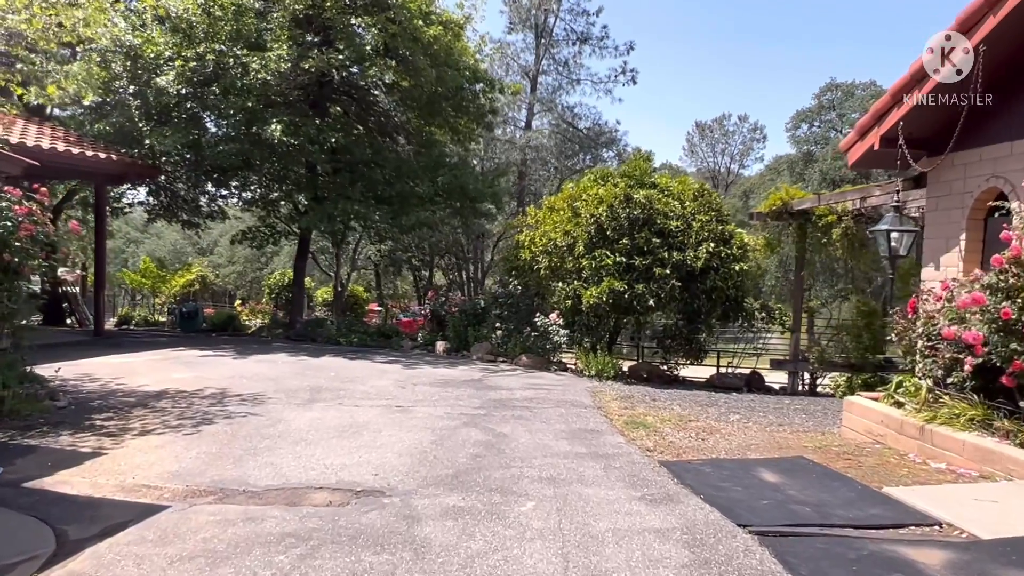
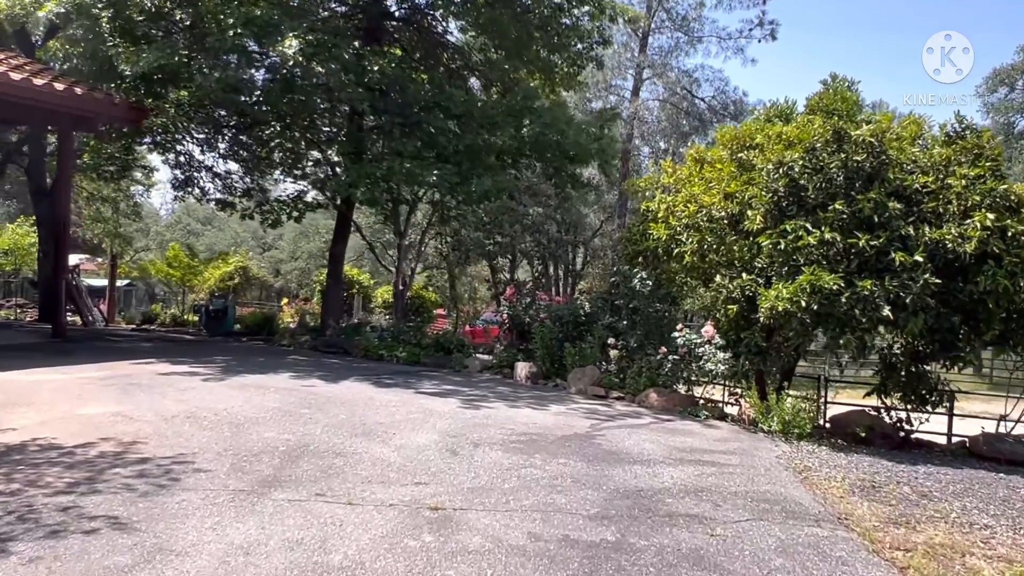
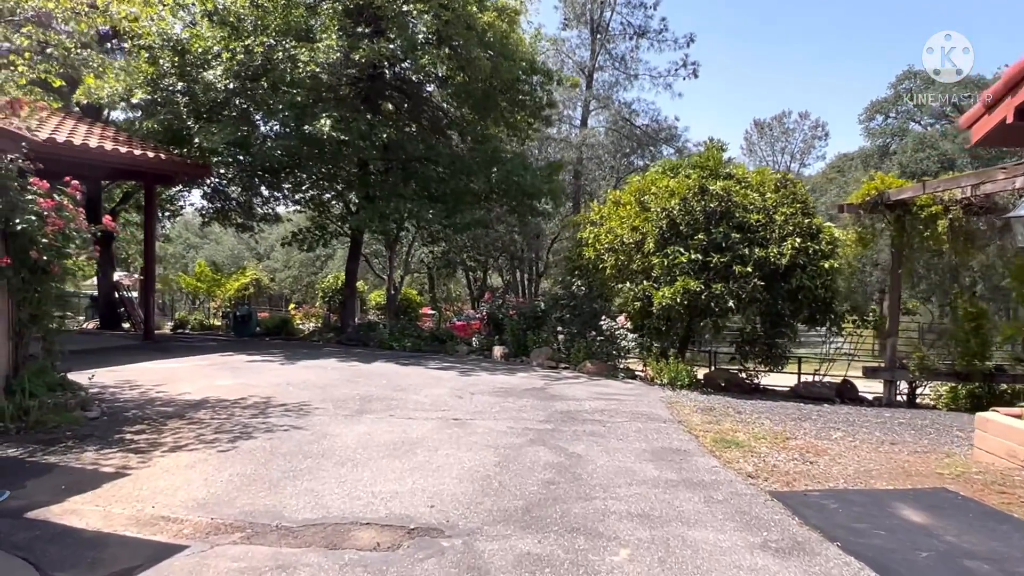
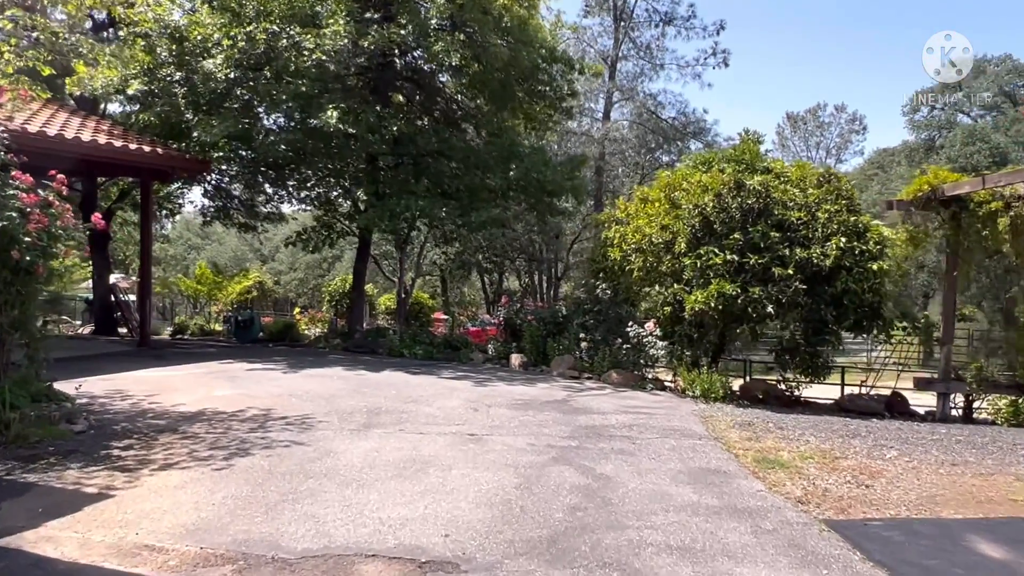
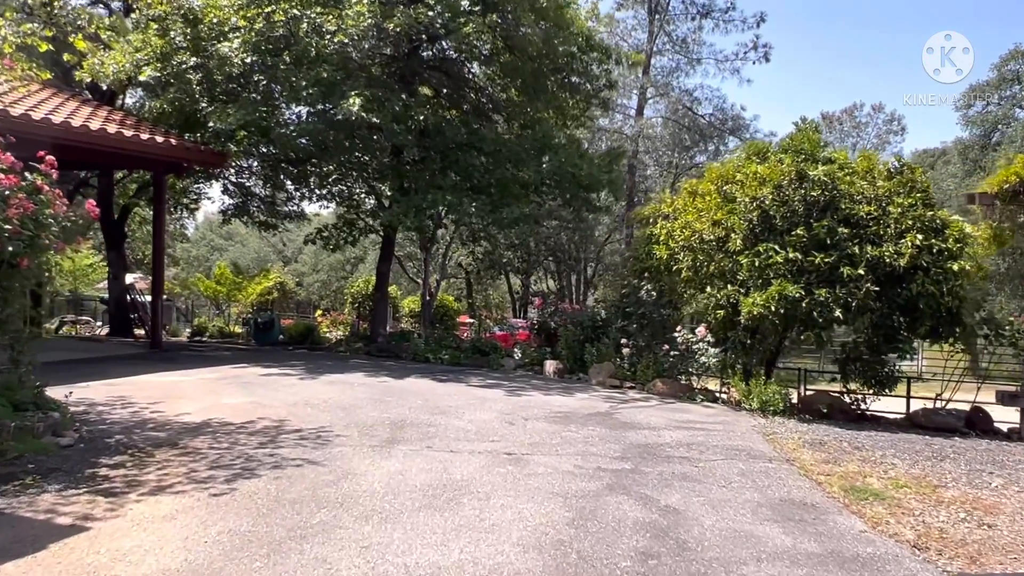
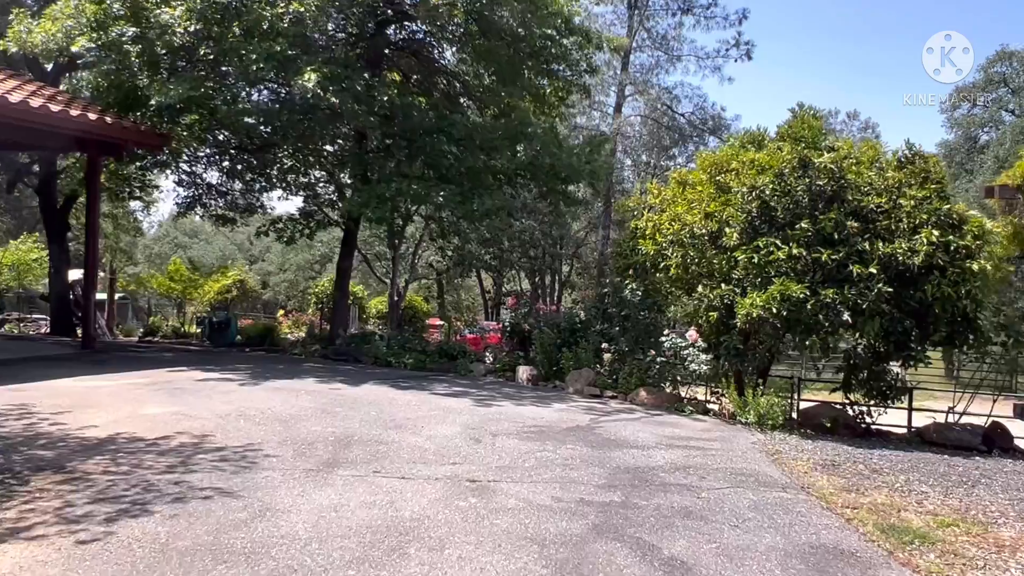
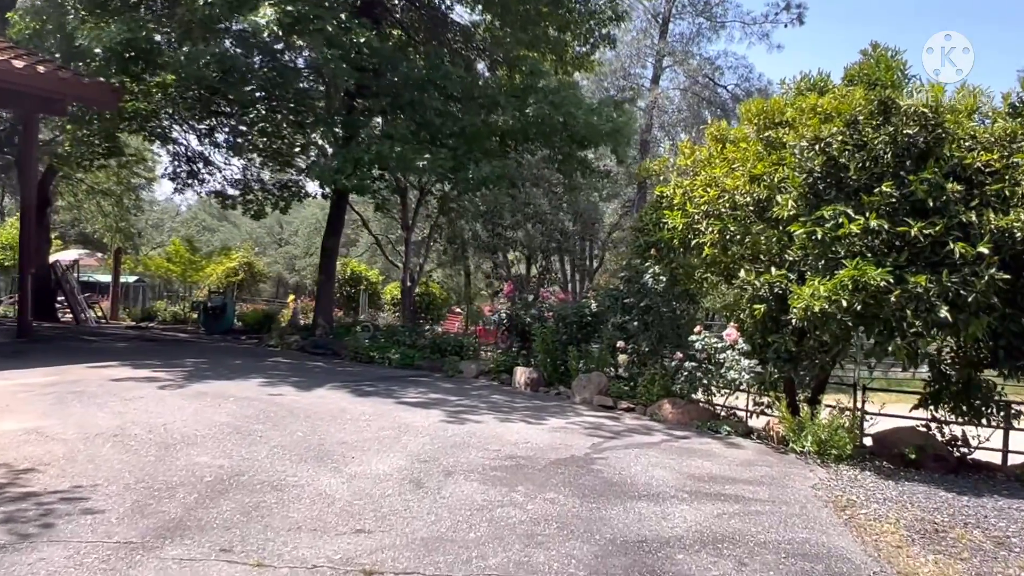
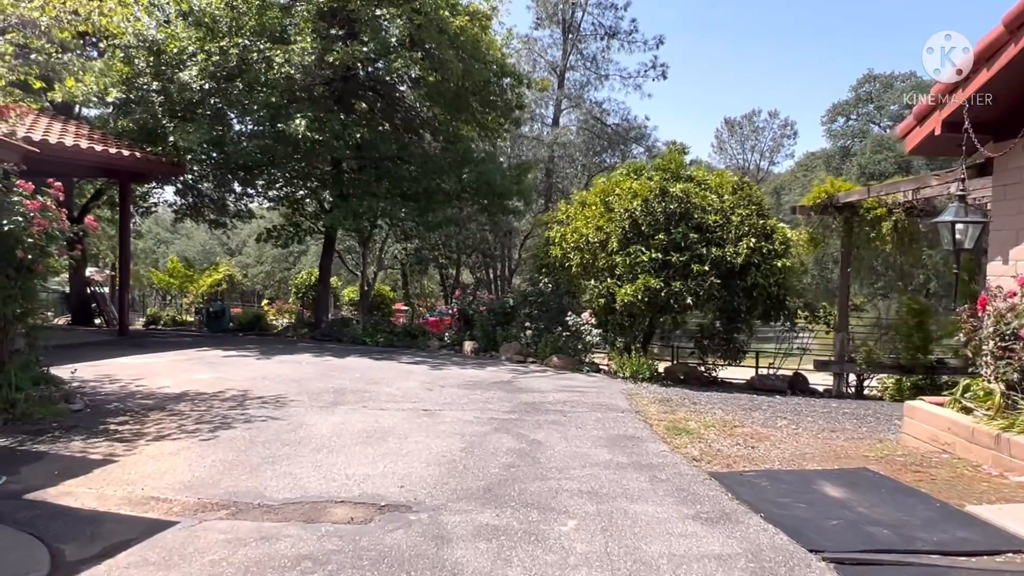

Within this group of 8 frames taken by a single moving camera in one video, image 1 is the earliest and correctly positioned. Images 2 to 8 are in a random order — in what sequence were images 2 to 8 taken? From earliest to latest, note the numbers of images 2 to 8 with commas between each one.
8, 3, 4, 5, 6, 2, 7
